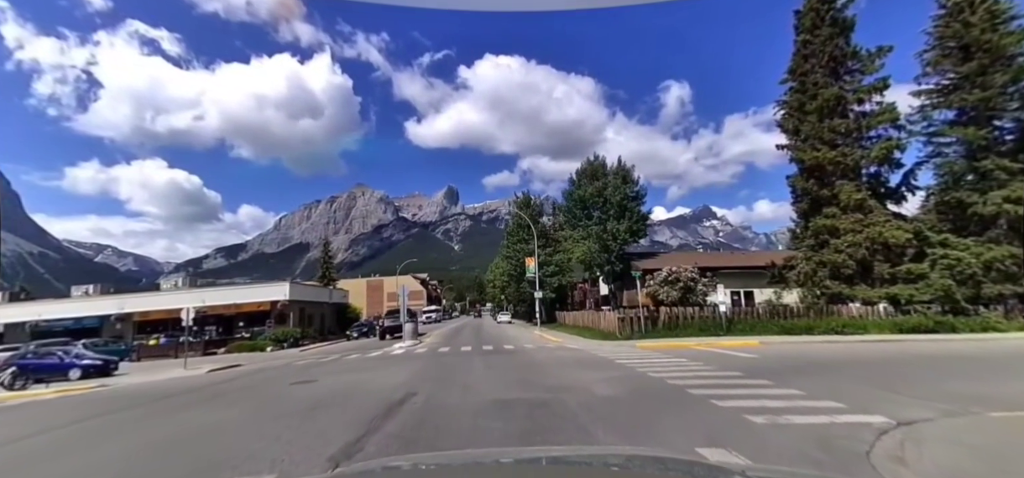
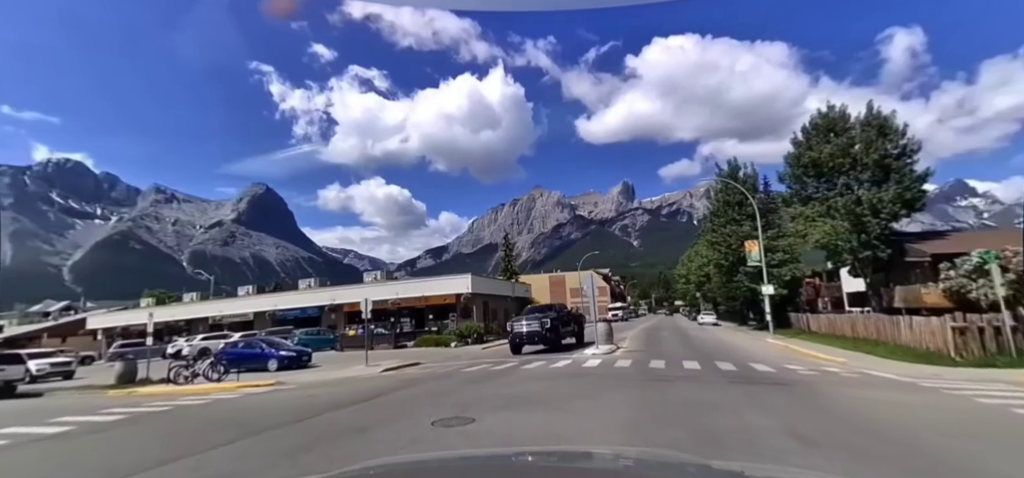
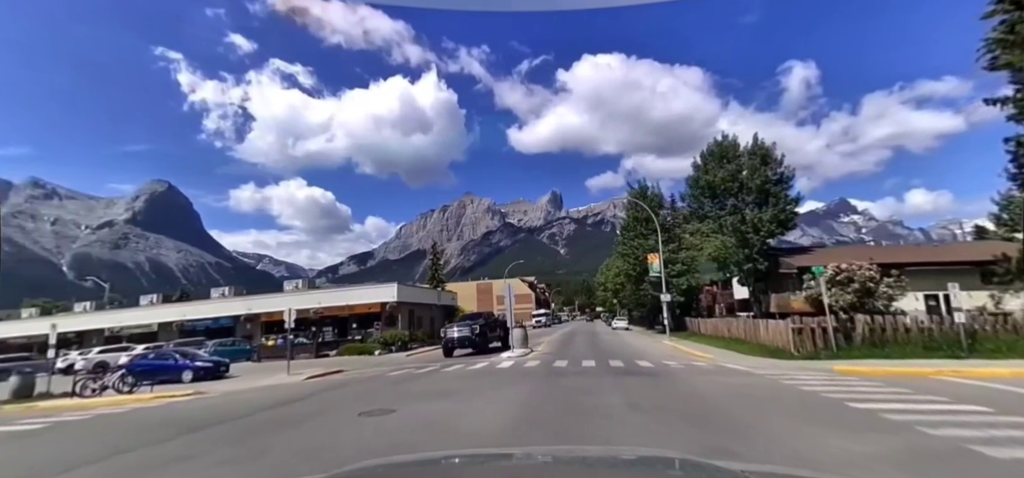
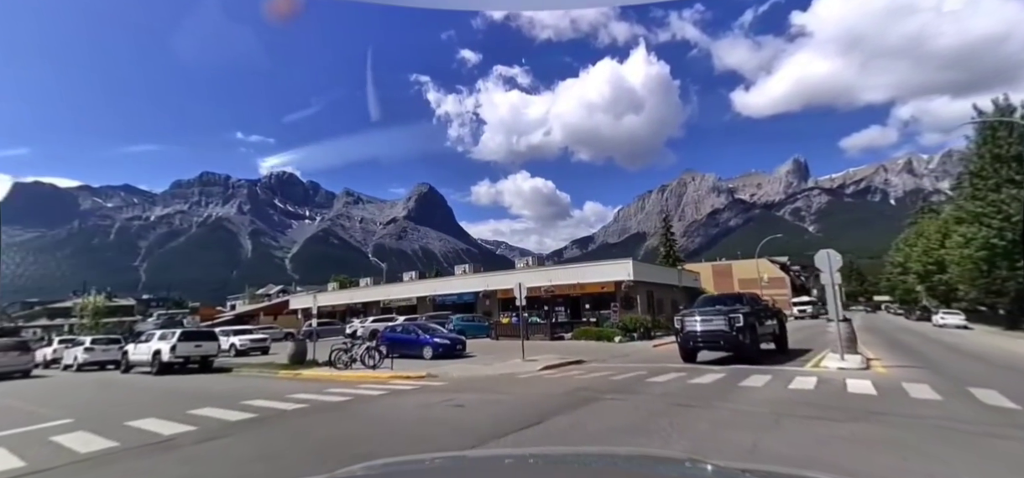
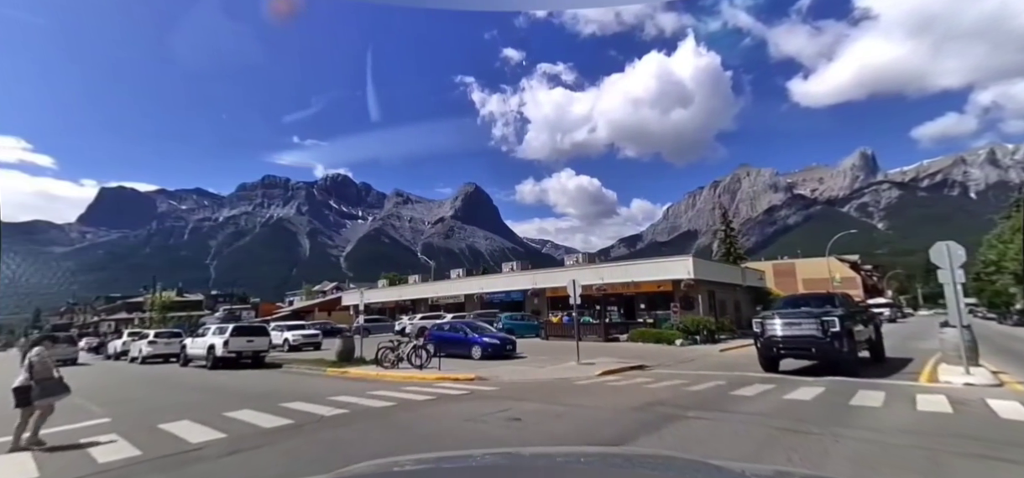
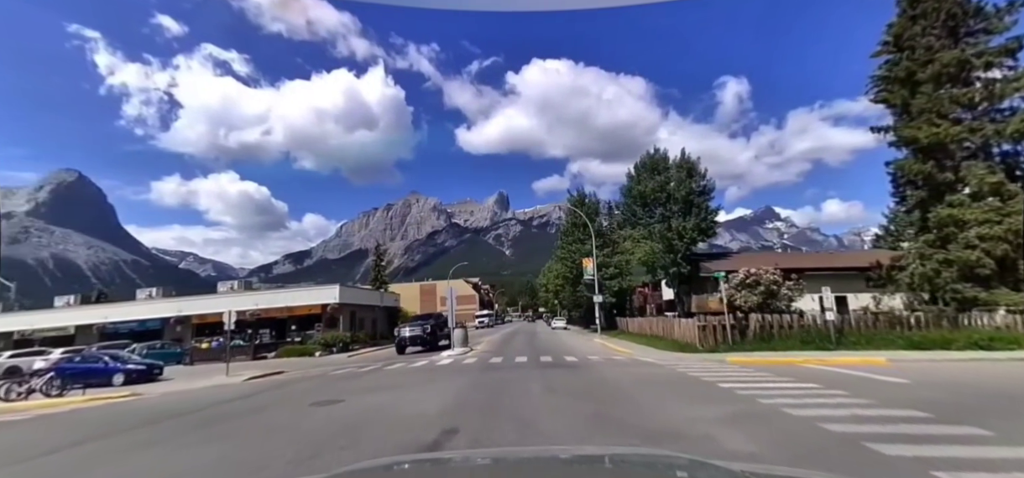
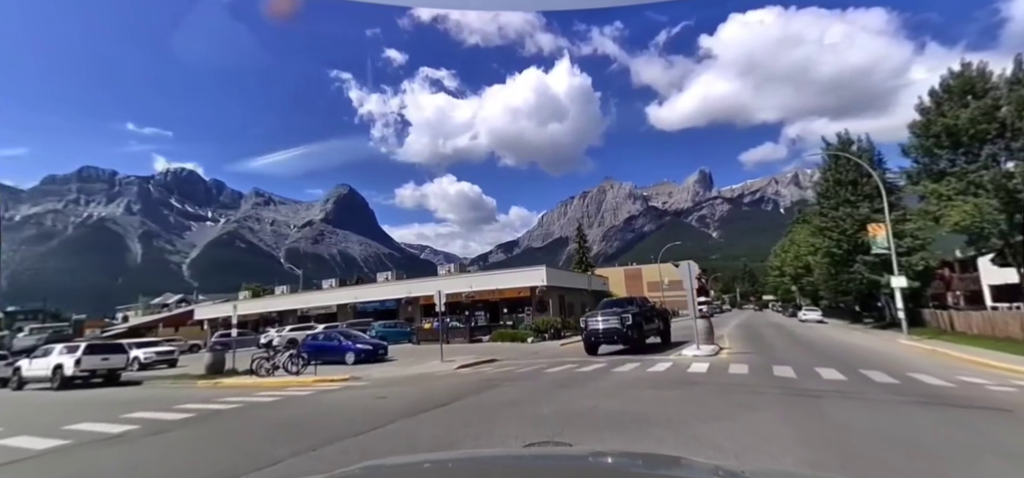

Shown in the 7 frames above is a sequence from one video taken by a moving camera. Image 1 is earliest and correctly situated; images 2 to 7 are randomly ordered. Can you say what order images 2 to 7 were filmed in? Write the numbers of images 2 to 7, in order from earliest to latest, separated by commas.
6, 3, 2, 7, 4, 5
